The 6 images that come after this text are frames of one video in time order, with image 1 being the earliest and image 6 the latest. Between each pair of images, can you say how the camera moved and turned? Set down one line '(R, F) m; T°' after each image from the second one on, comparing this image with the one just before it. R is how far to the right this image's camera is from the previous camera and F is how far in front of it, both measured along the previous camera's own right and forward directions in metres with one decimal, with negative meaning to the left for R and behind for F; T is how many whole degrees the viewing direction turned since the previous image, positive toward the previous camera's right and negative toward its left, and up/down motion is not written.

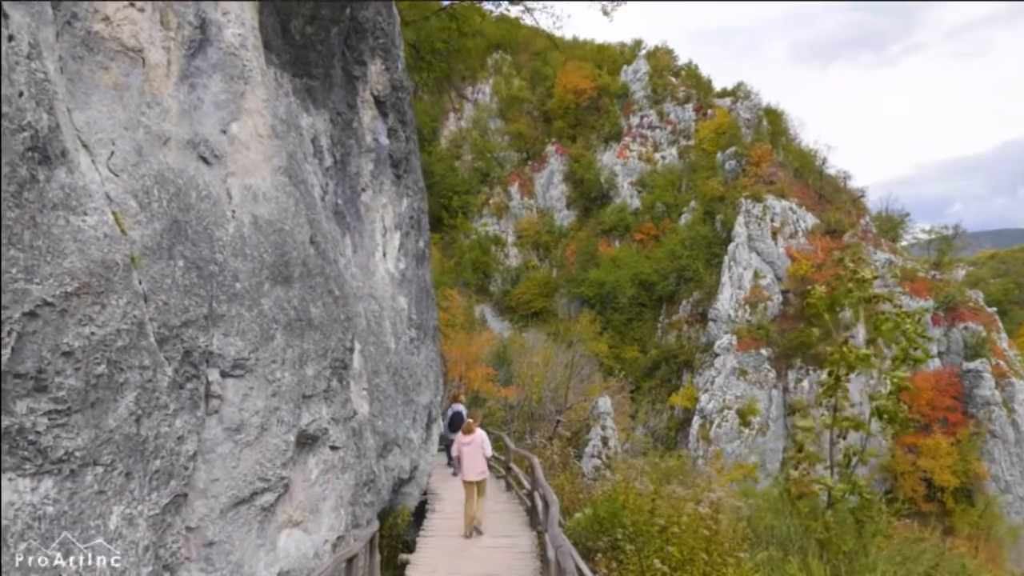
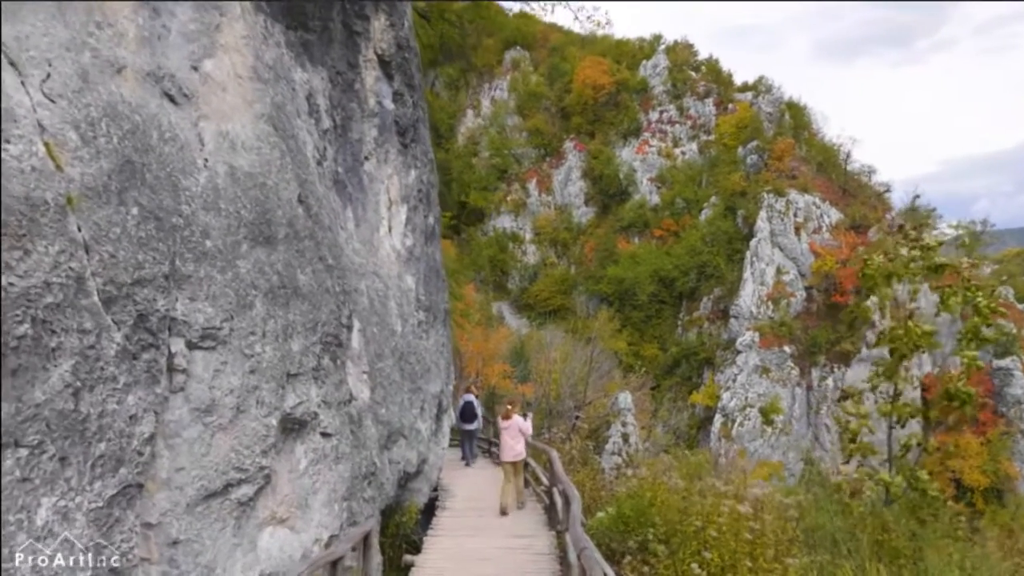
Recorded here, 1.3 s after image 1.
(0.0, +0.8) m; -1°
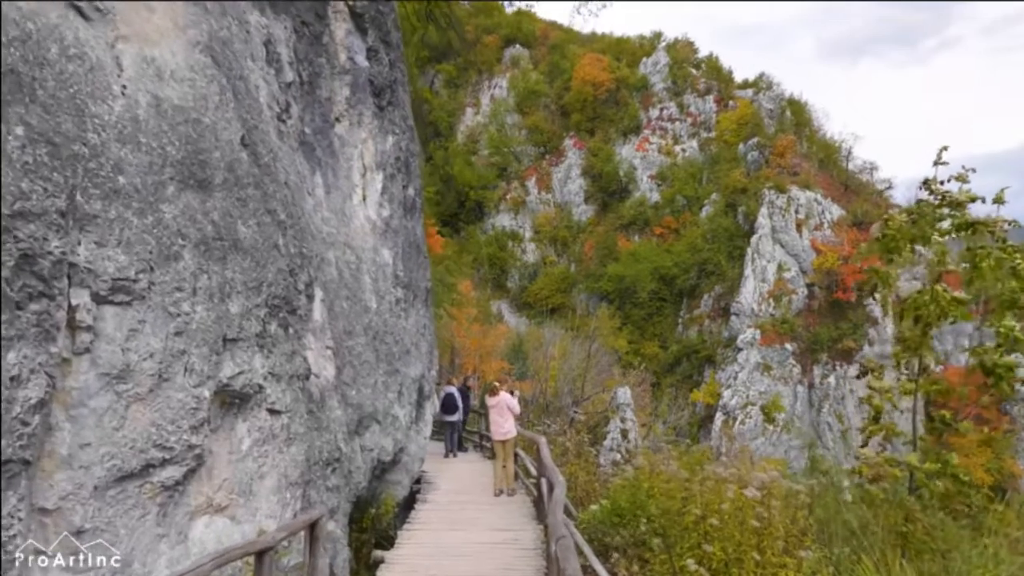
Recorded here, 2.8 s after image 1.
(+0.2, +0.7) m; 0°
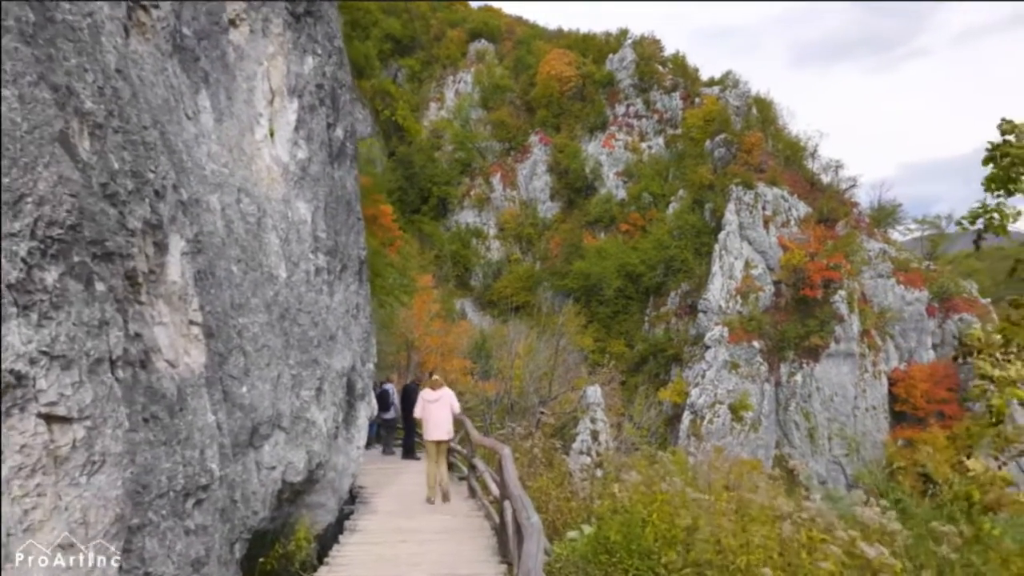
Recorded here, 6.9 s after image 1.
(+0.1, +1.9) m; +3°
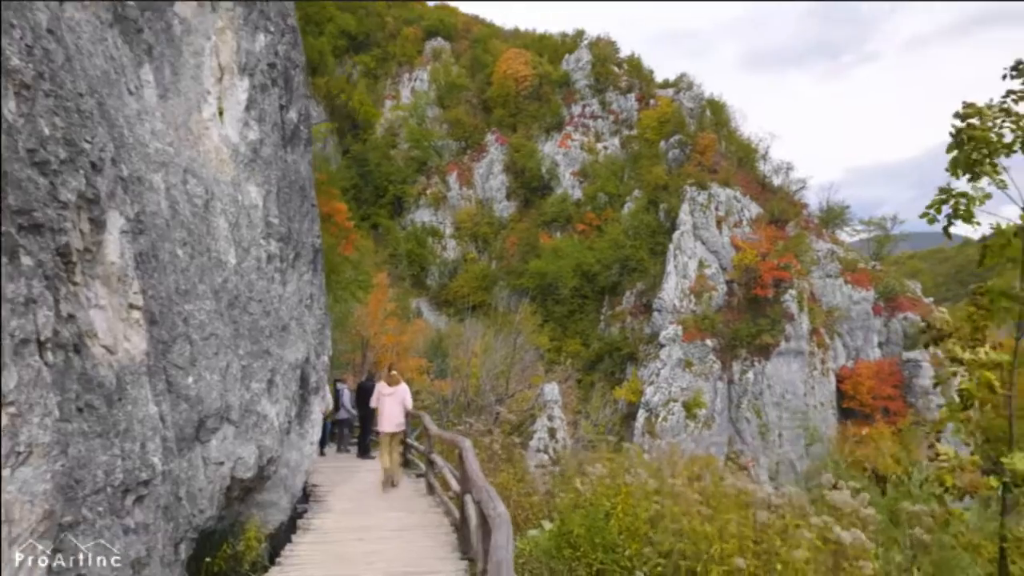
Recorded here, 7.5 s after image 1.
(0.0, +0.2) m; +3°
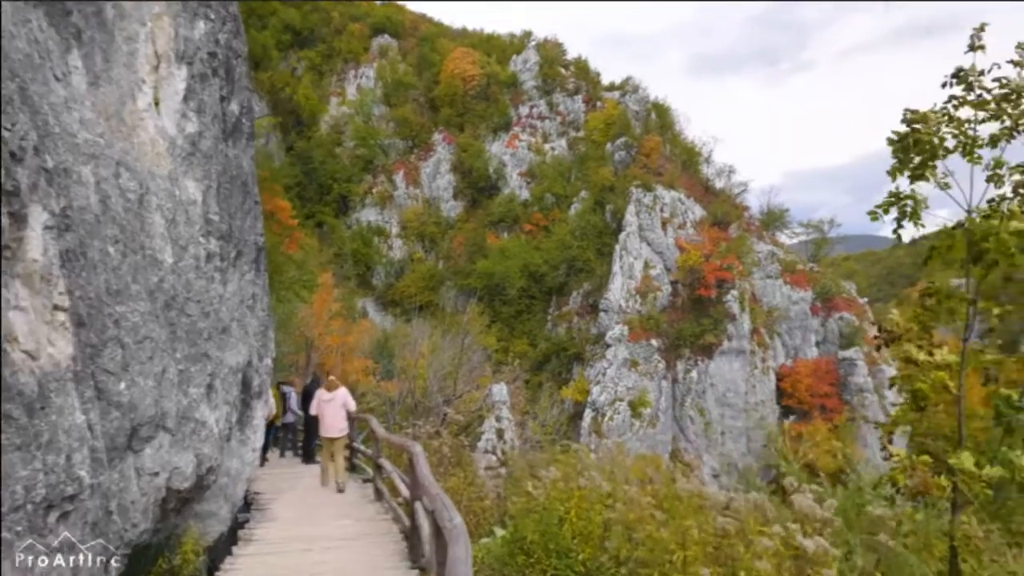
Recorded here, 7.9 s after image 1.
(0.0, +0.1) m; +4°
